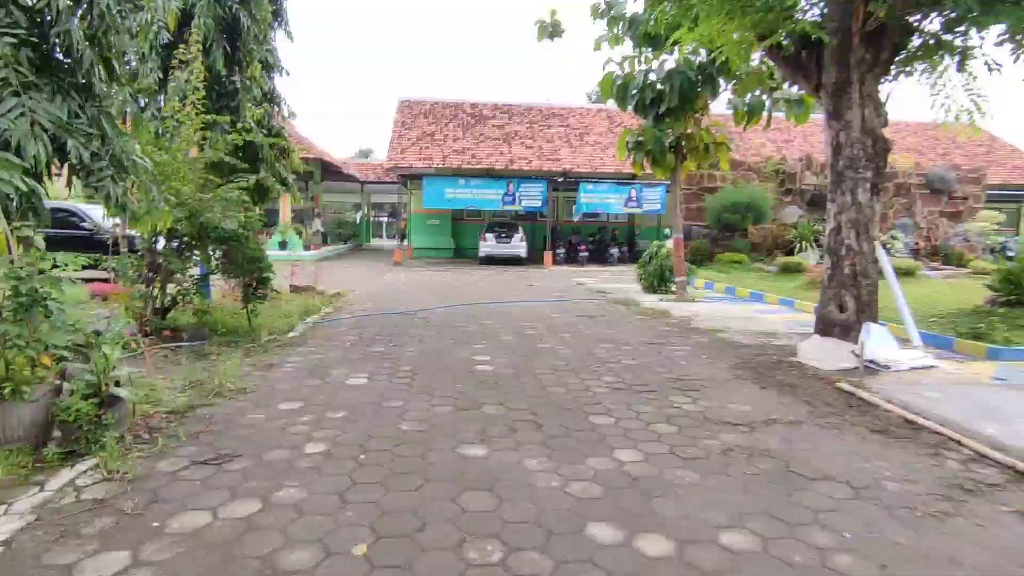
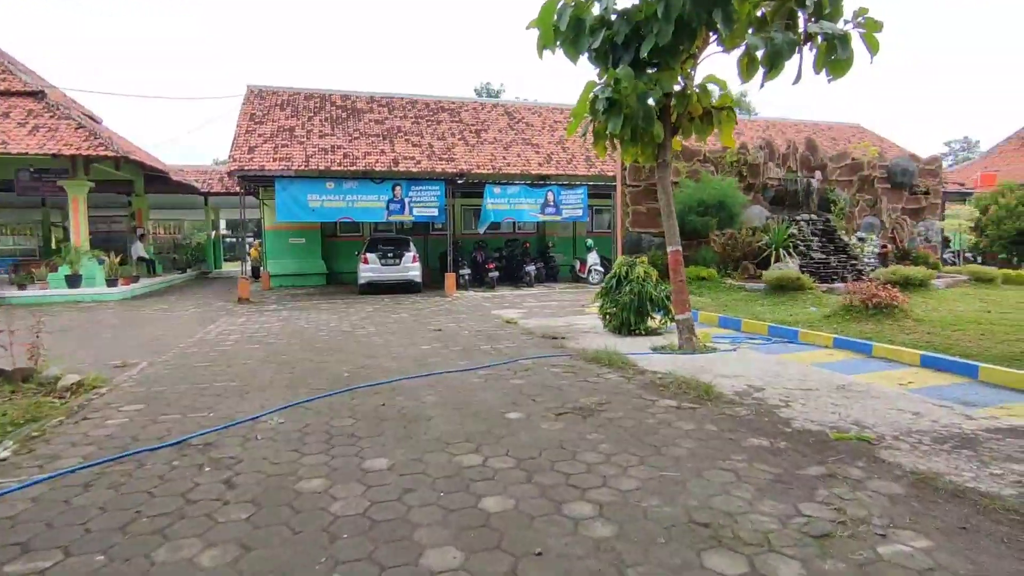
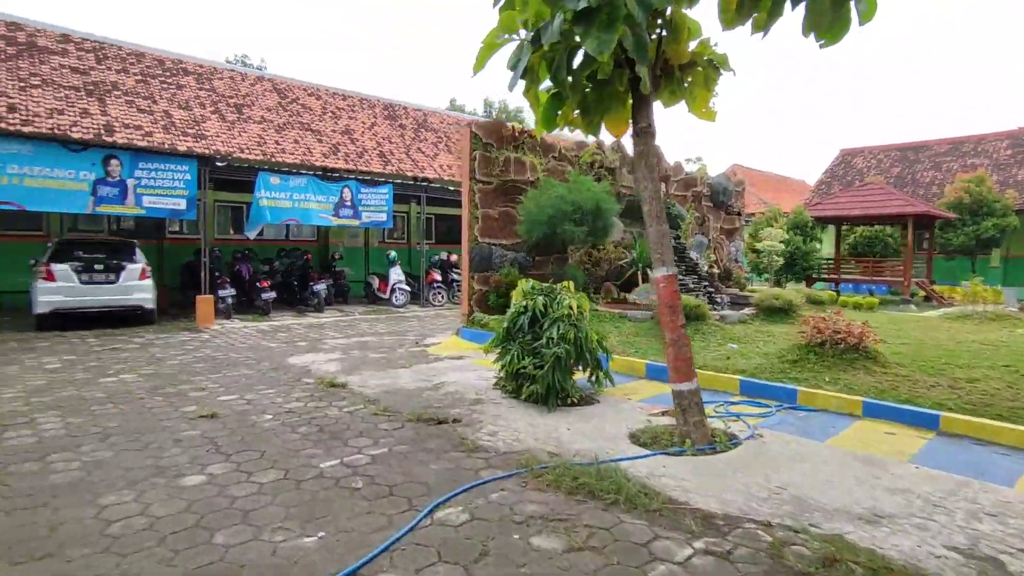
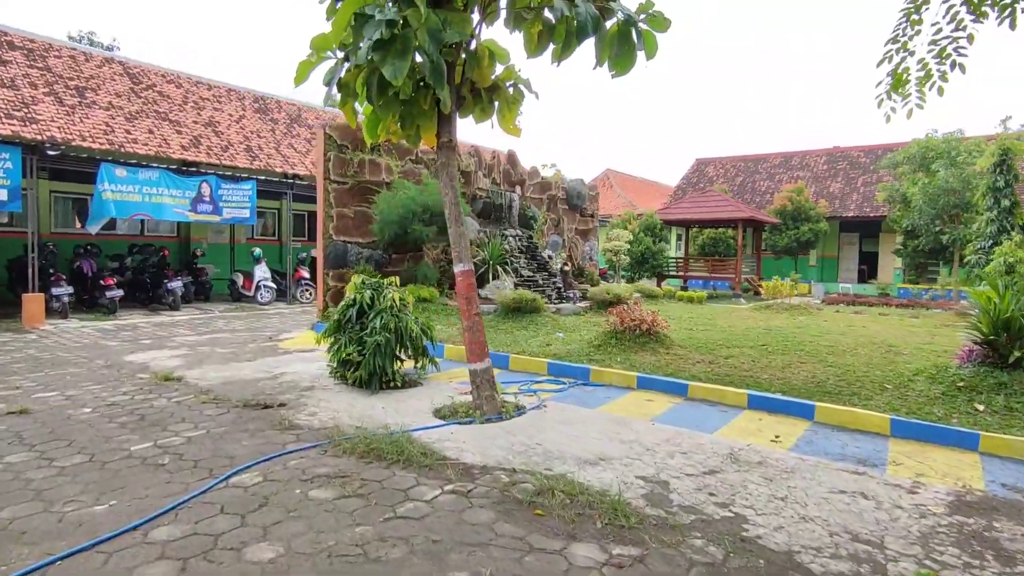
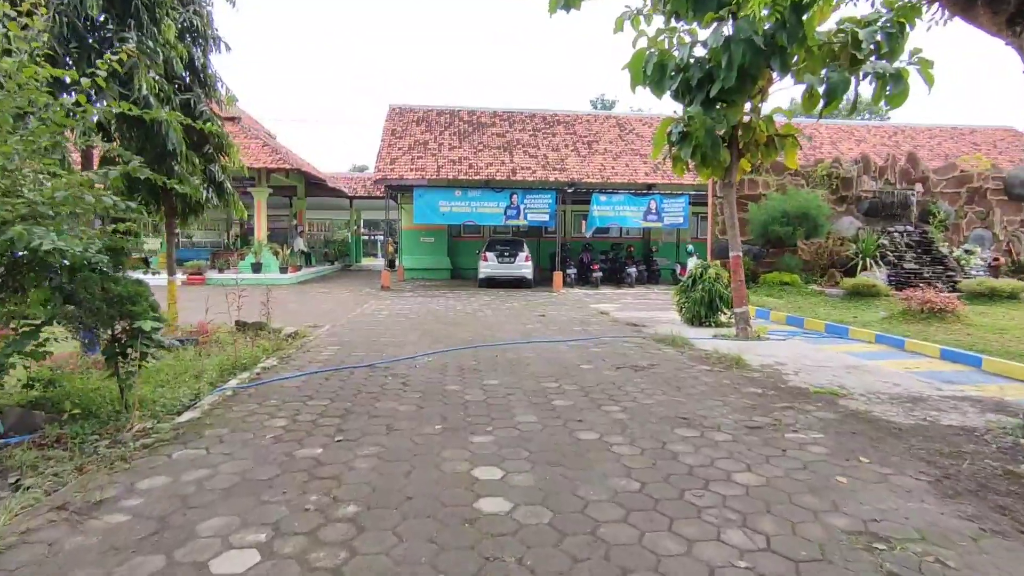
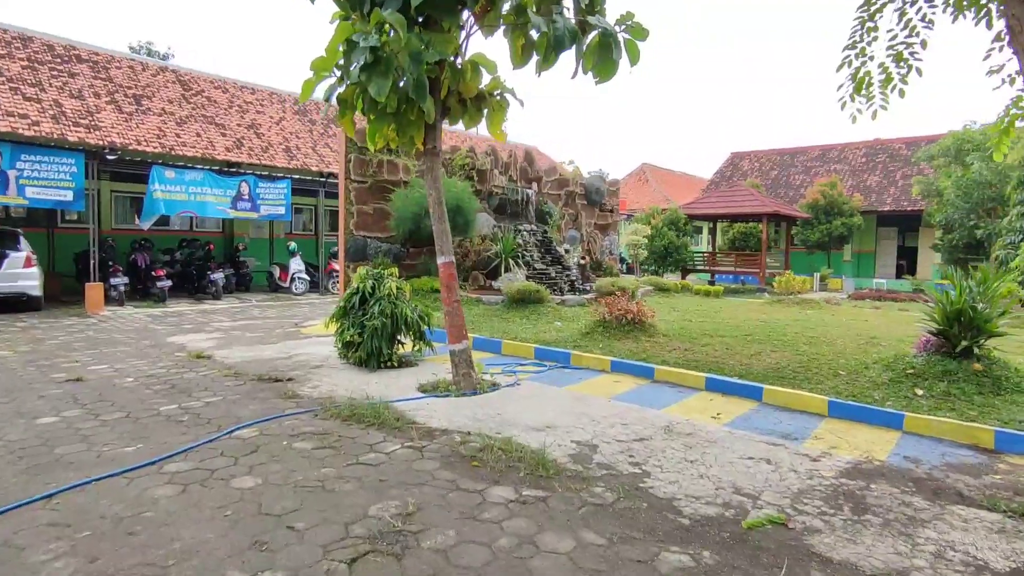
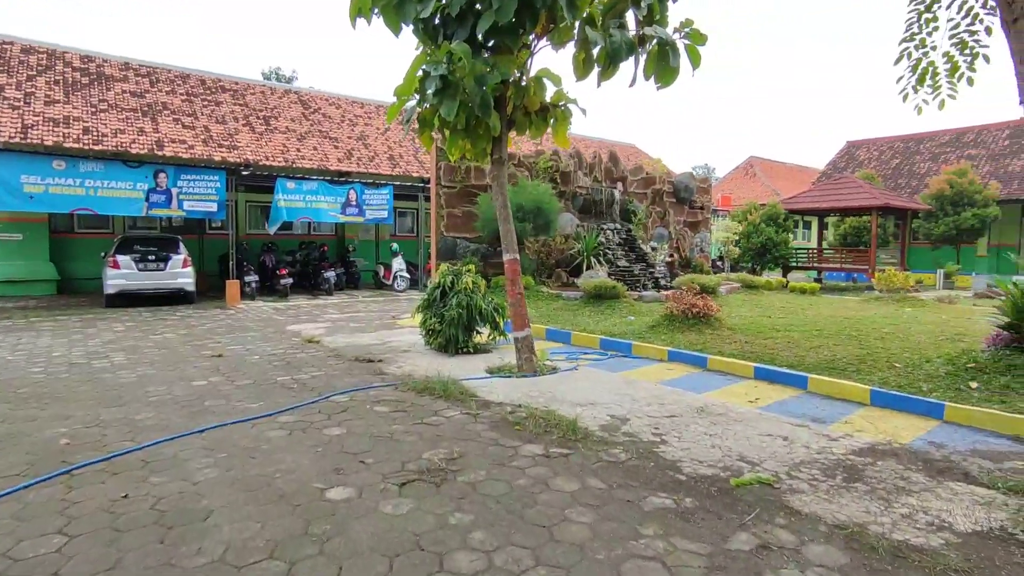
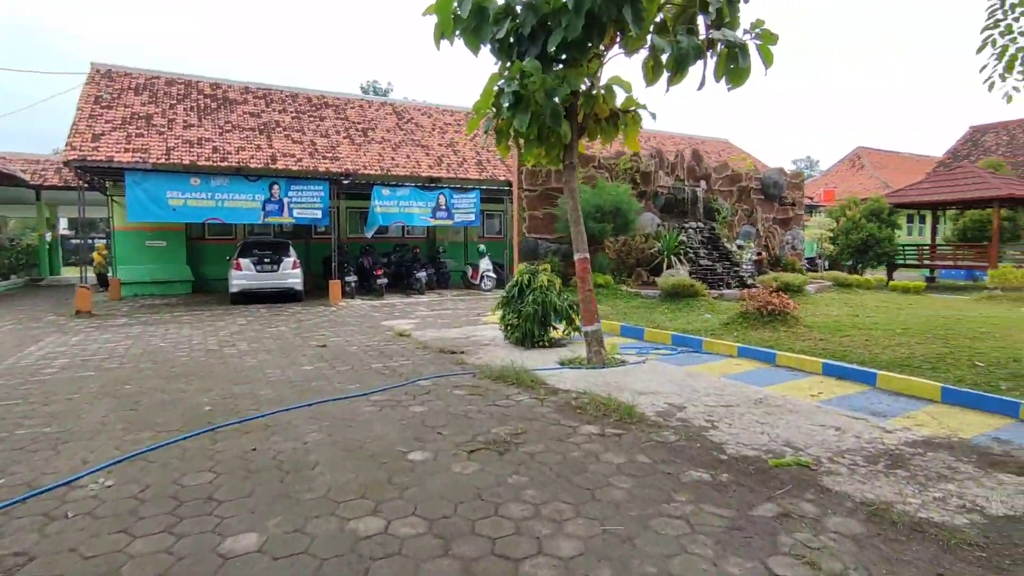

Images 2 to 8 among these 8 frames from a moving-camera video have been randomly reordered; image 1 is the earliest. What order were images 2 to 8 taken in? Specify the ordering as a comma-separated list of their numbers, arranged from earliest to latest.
5, 2, 8, 7, 6, 4, 3
